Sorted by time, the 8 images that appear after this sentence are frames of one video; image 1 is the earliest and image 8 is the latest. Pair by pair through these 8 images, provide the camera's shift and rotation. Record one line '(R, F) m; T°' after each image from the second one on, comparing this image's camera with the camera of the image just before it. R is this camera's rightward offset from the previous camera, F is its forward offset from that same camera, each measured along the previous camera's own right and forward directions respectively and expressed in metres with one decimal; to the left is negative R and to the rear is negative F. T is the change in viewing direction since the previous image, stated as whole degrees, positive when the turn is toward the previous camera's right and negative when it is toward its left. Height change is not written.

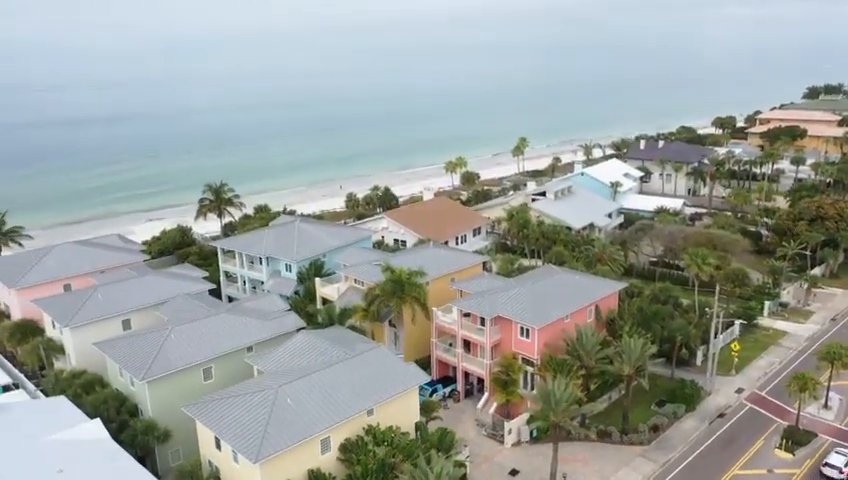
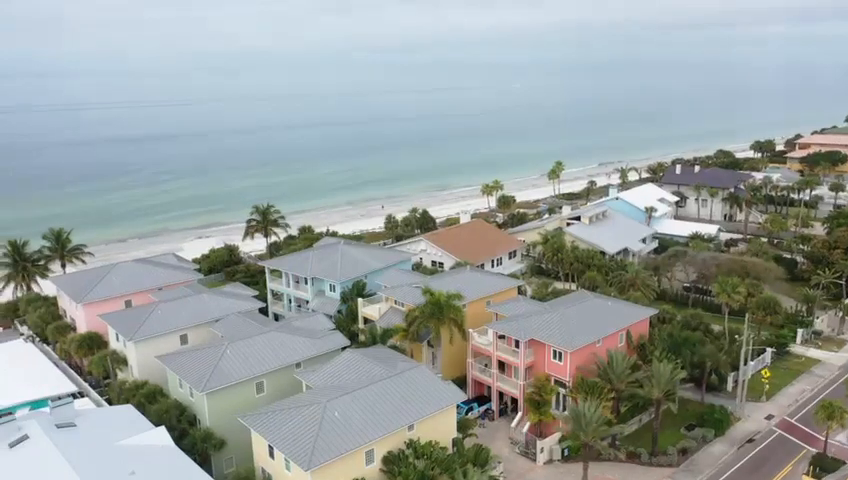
(-0.2, -1.7) m; -3°
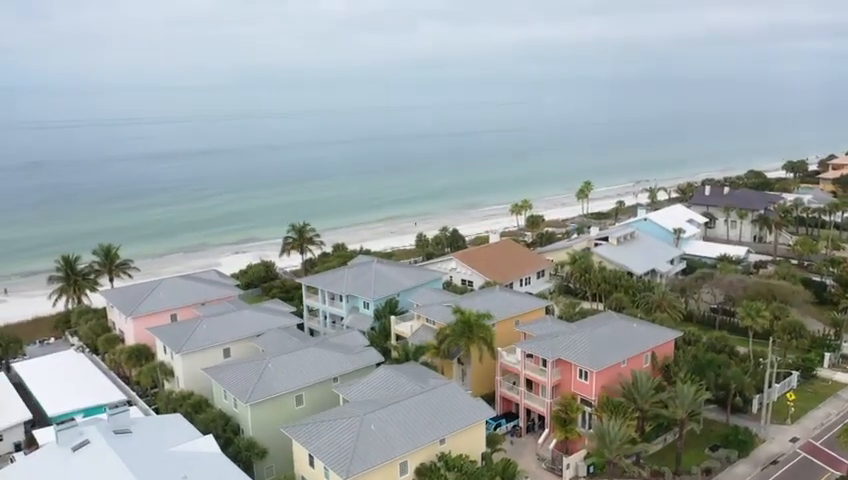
(-0.2, -1.5) m; -2°
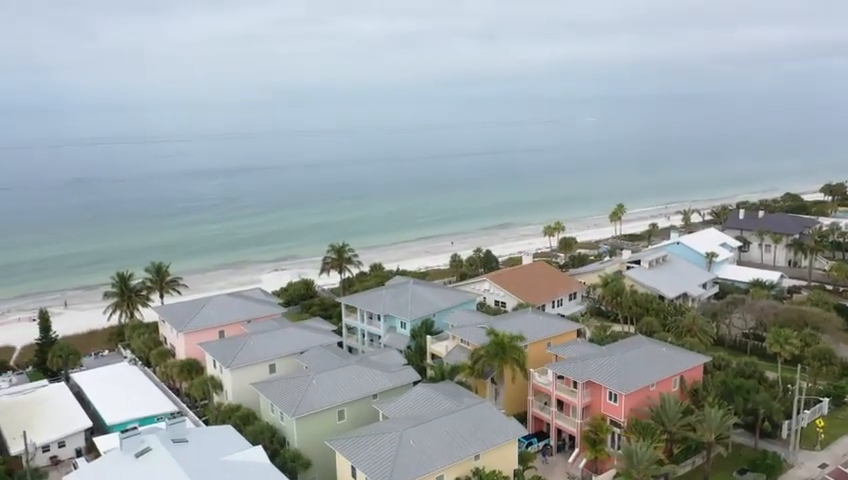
(-0.2, -1.7) m; -3°
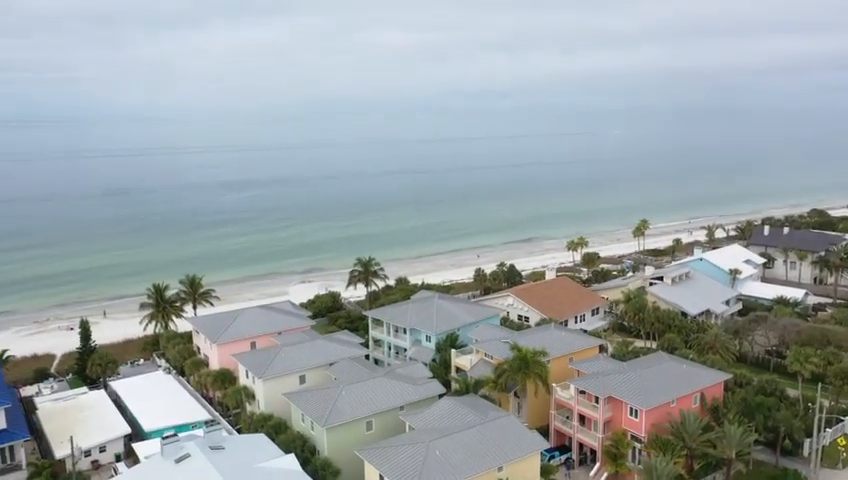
(-0.2, -1.2) m; -2°
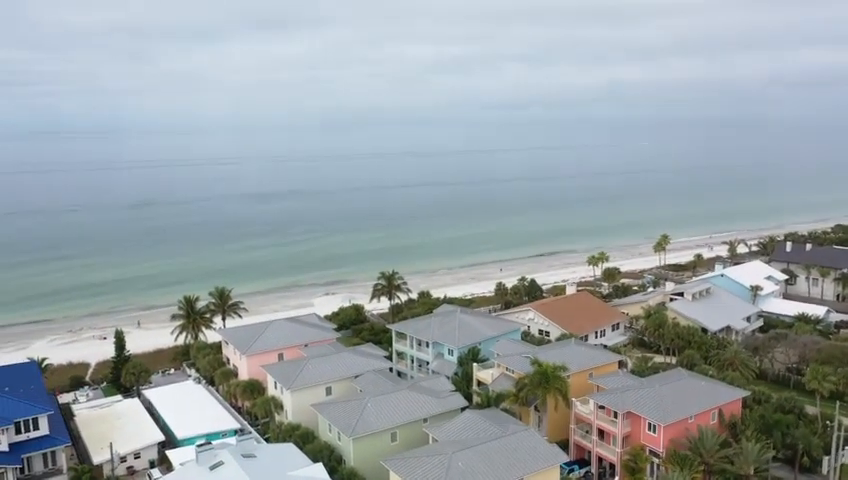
(-0.2, -1.2) m; -2°
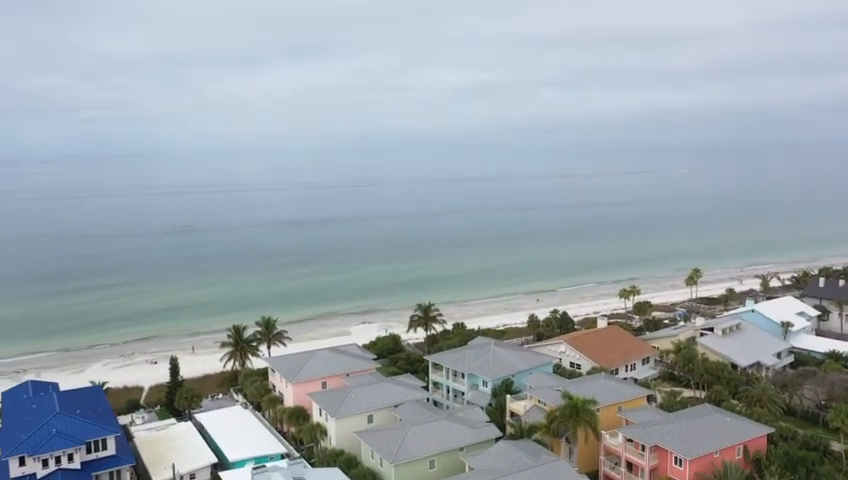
(-0.4, -2.6) m; -3°
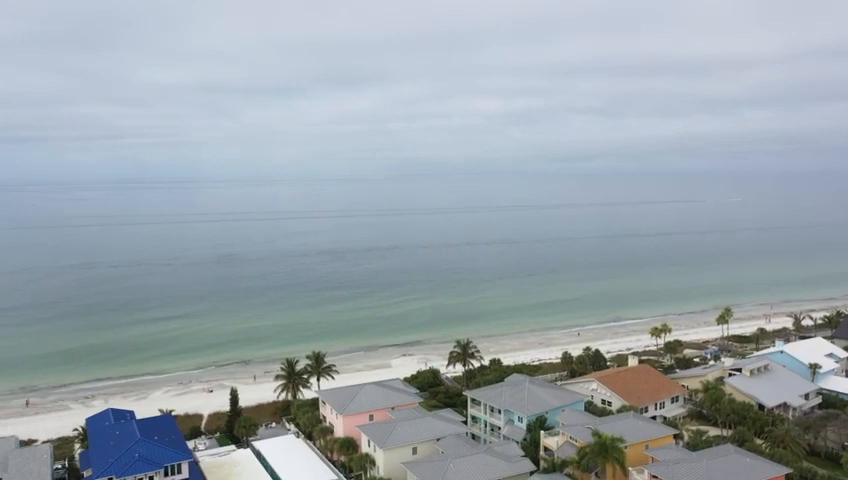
(-0.5, -4.3) m; -3°
